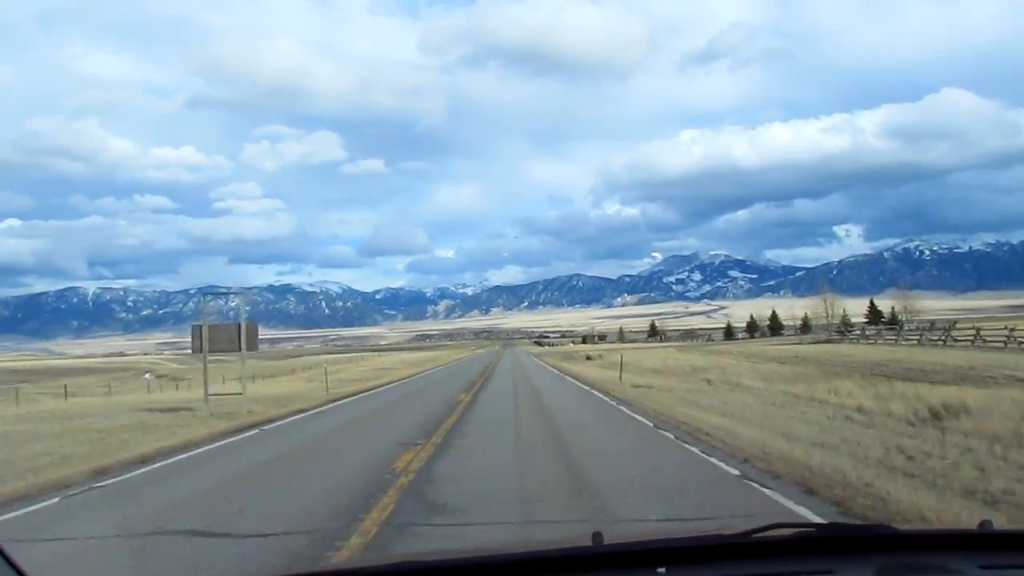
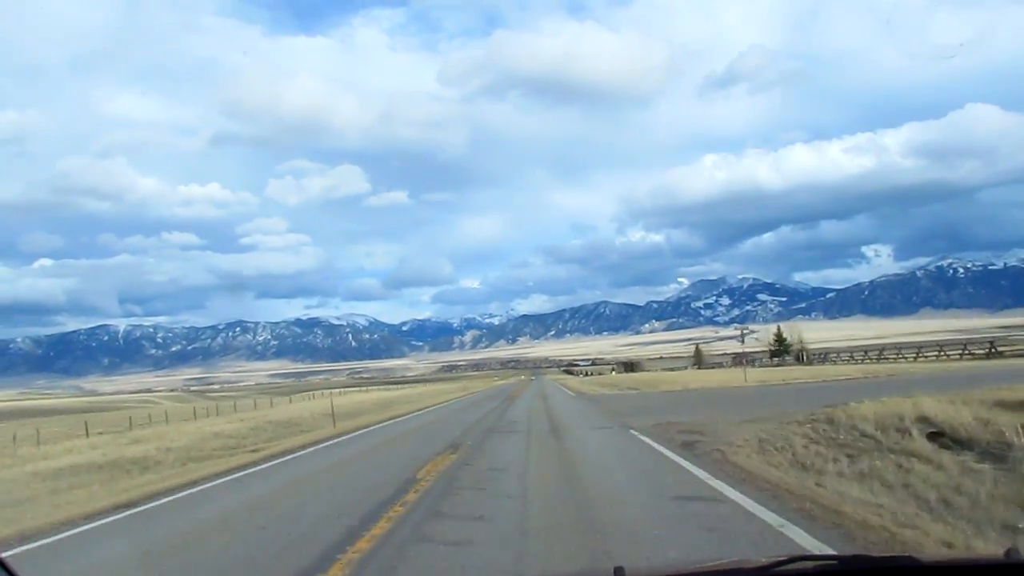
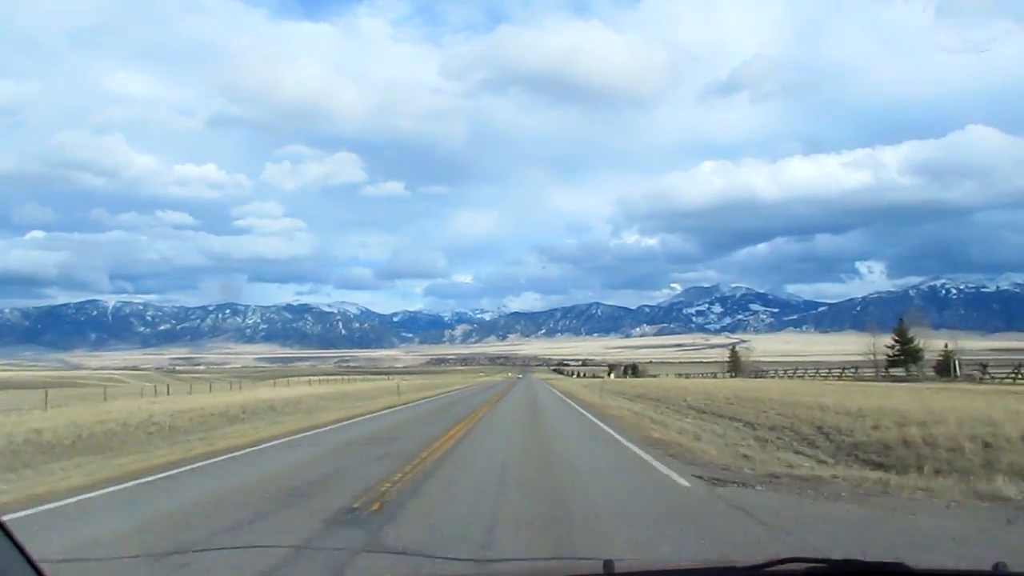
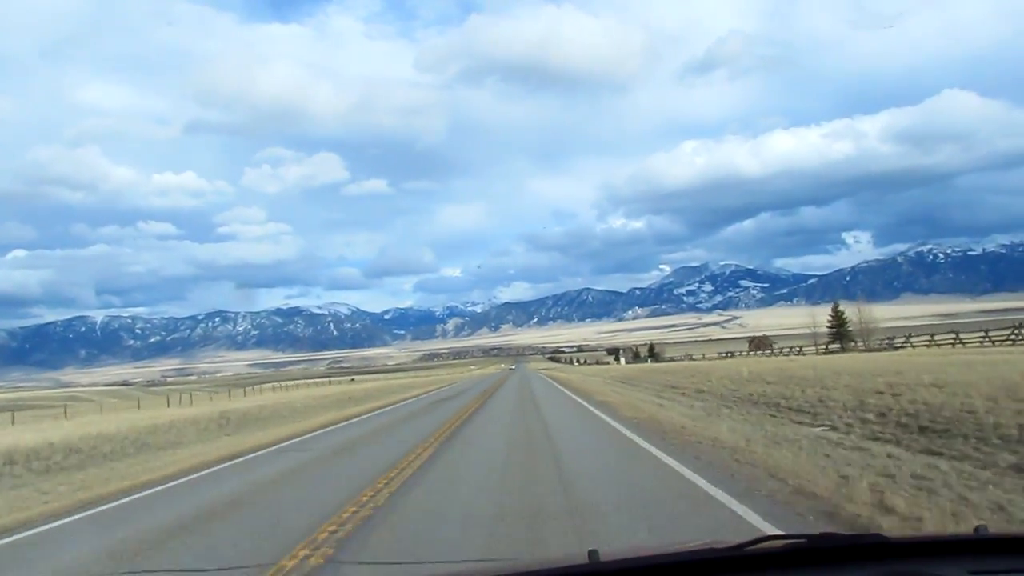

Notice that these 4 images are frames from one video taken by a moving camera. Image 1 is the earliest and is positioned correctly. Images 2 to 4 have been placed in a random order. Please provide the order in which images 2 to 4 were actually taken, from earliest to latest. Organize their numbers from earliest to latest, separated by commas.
2, 3, 4
